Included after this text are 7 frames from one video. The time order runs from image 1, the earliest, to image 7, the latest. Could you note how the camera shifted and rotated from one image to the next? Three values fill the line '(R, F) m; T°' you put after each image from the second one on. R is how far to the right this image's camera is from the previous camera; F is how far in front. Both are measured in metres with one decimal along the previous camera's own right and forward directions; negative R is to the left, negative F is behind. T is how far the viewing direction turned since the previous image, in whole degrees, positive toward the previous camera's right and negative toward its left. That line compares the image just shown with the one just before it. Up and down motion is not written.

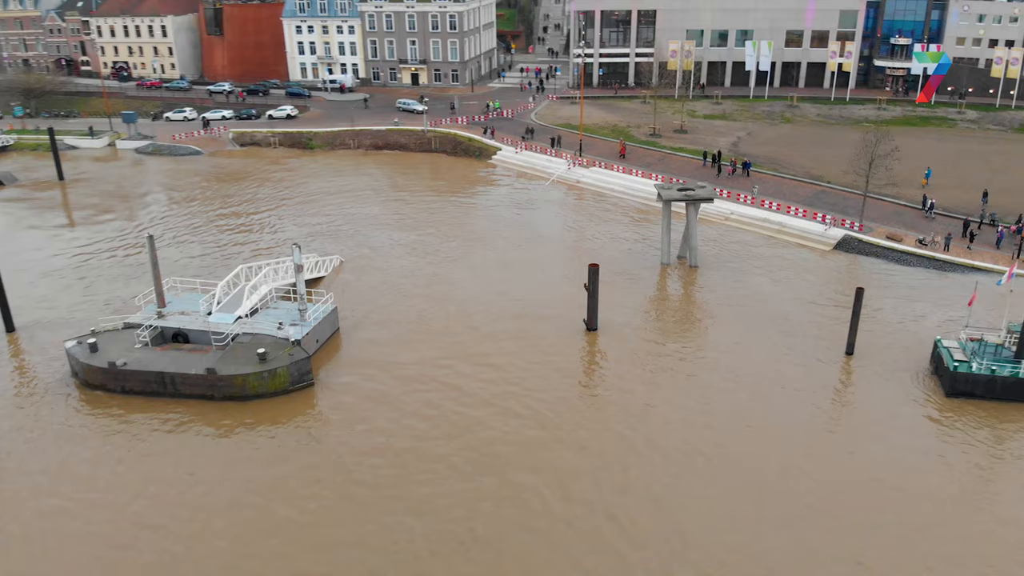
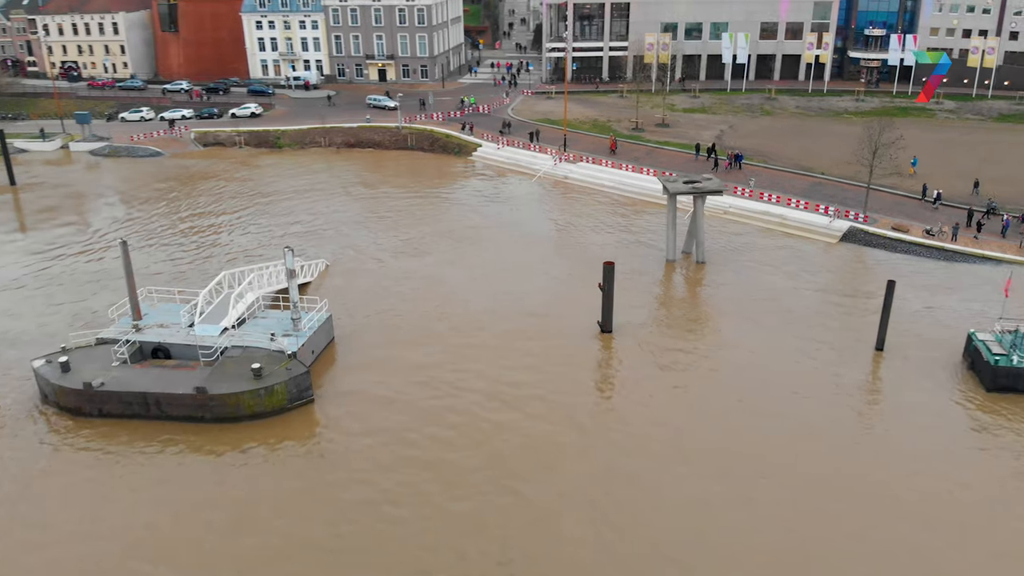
(-1.9, +2.1) m; +3°
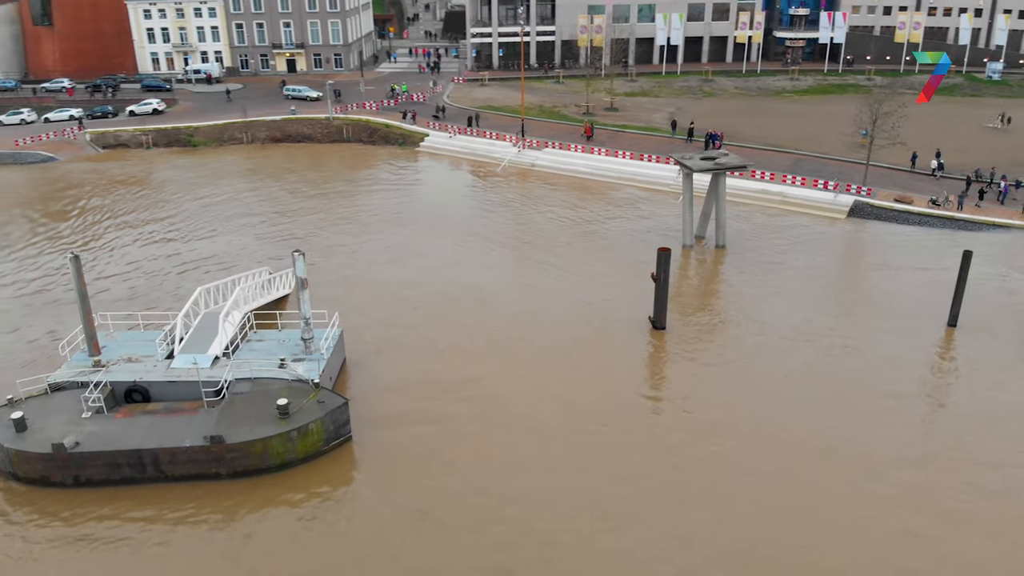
(-4.8, +4.5) m; +8°
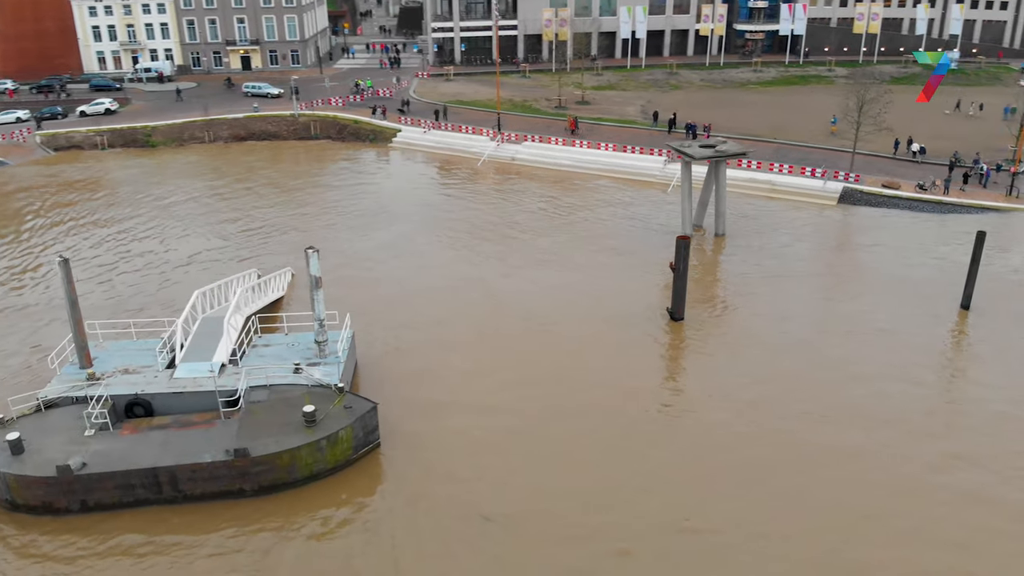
(-2.0, +1.1) m; +4°
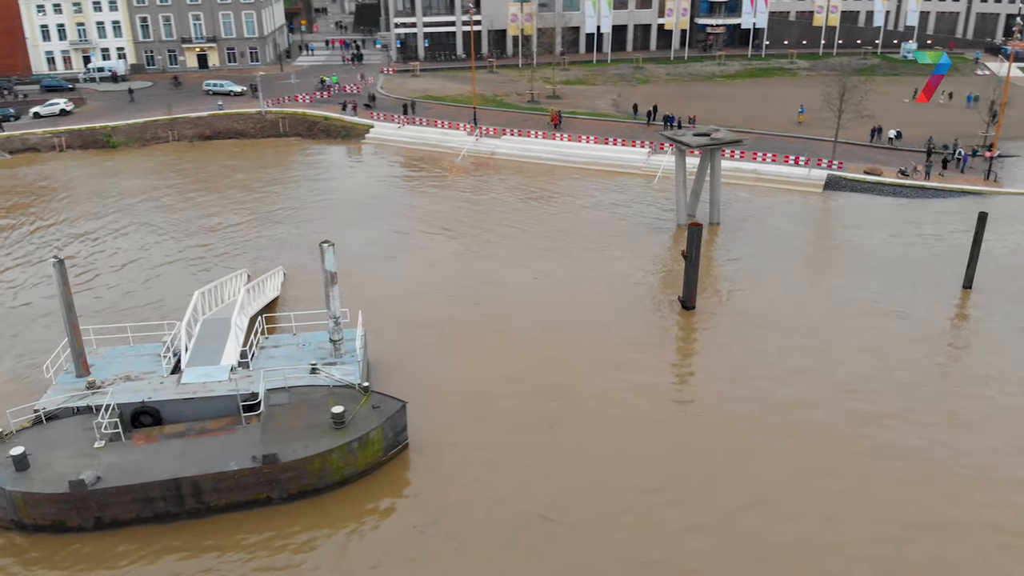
(-1.7, +0.7) m; +3°
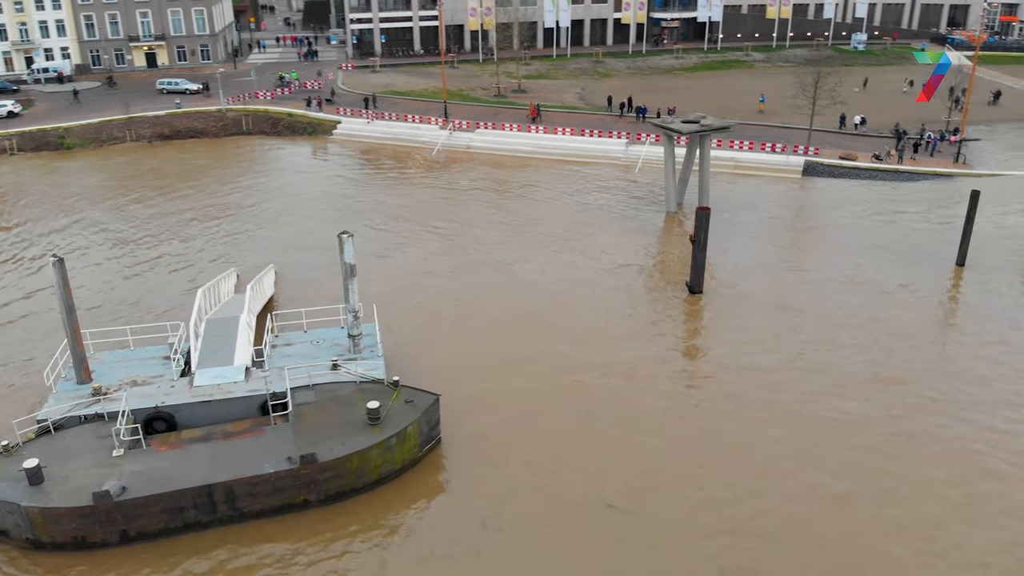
(-1.9, +0.6) m; +4°
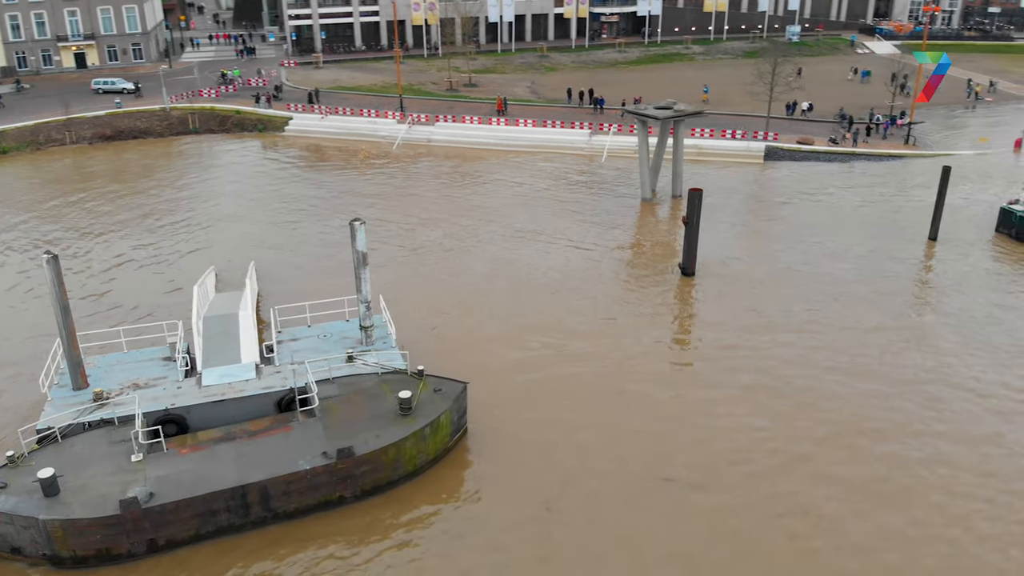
(-1.9, +0.4) m; +5°
